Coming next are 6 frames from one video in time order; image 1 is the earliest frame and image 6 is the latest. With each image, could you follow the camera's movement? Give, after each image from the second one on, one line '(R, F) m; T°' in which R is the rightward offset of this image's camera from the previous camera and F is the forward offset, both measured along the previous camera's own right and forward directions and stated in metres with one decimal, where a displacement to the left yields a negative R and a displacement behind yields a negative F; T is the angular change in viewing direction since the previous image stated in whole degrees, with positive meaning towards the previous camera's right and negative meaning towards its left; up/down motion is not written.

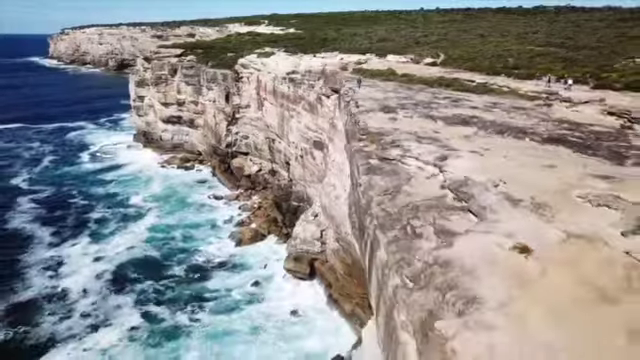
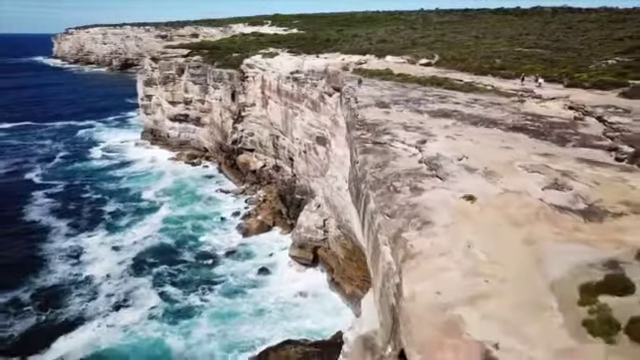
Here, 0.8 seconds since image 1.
(-0.1, -2.6) m; 0°
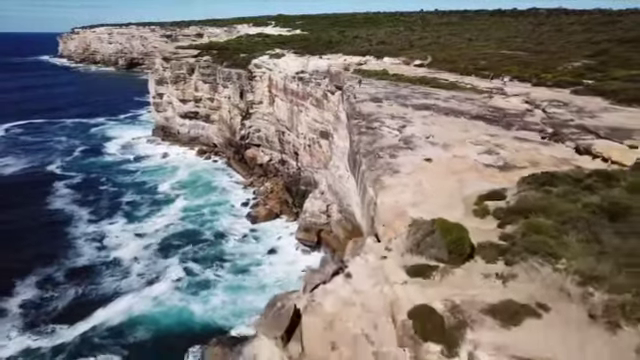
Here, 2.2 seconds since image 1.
(-0.1, -4.2) m; 0°
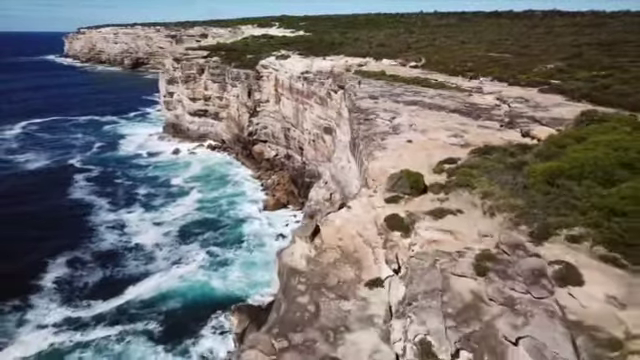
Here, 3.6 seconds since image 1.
(-0.2, -4.3) m; 0°
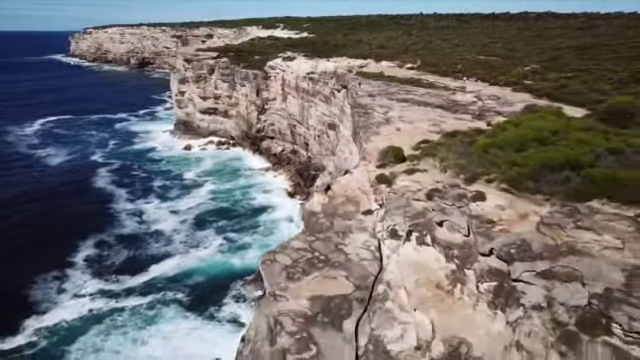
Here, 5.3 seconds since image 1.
(-0.3, -4.9) m; 0°
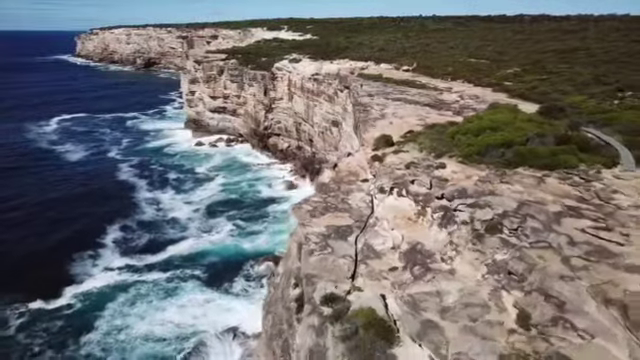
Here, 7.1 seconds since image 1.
(-0.3, -5.1) m; 0°
